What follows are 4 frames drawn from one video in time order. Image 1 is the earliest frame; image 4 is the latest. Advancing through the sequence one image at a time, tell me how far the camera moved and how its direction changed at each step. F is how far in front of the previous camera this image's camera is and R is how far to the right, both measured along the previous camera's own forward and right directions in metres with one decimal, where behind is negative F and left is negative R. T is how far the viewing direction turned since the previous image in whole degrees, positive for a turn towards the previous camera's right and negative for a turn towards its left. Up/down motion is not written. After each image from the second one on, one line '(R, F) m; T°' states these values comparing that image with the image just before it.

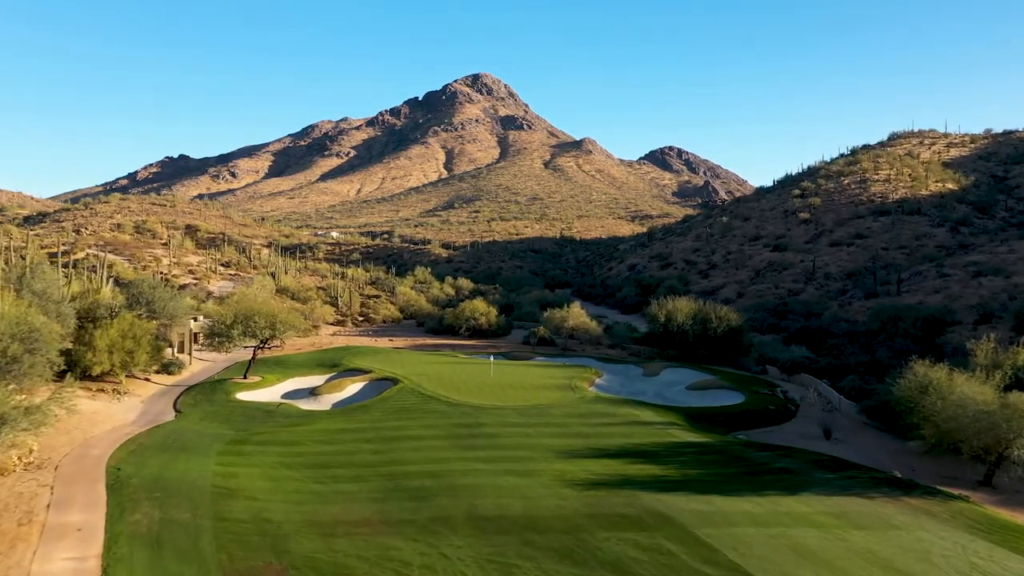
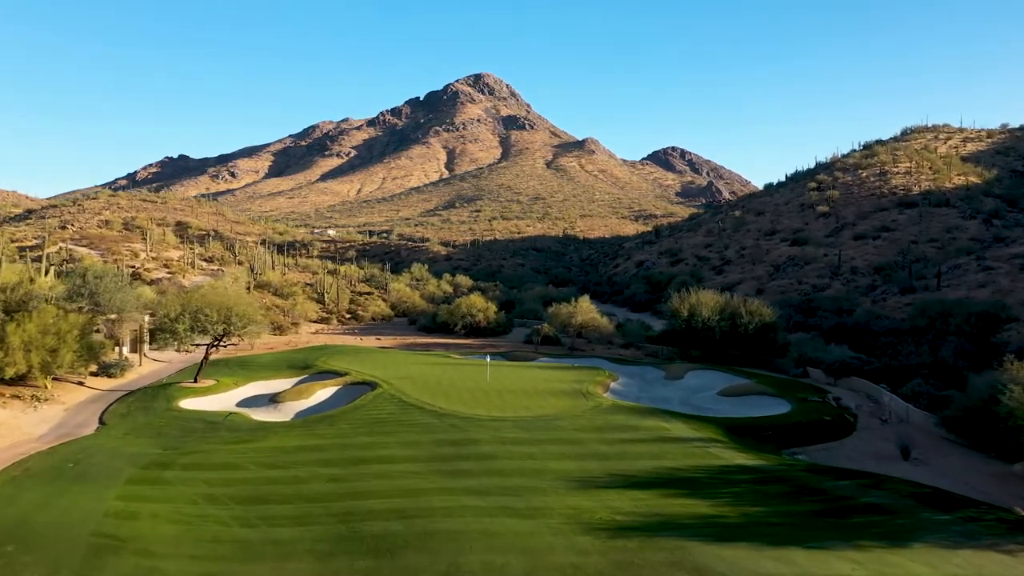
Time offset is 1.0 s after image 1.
(+0.1, +4.6) m; 0°
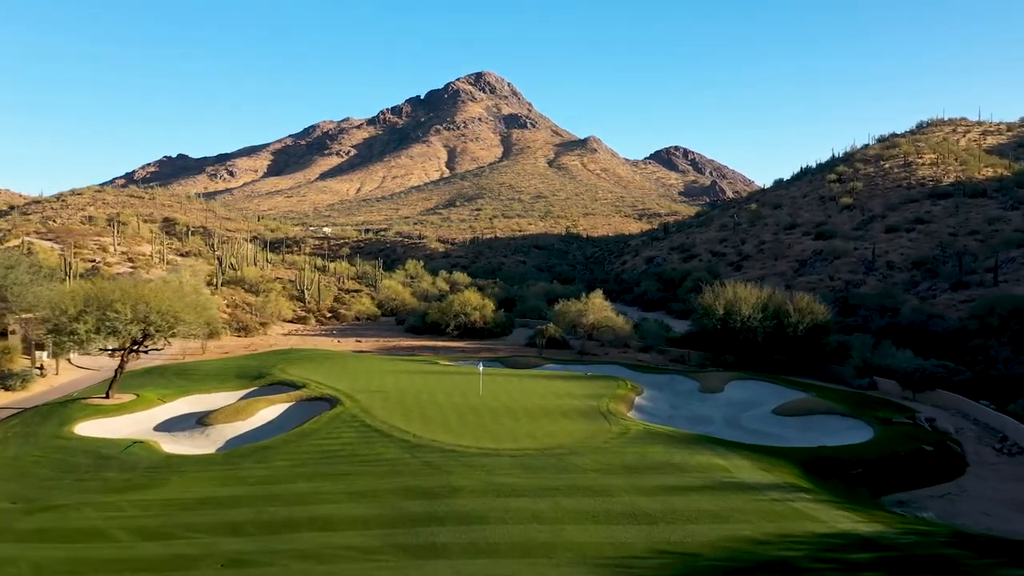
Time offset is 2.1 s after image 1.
(+0.1, +5.3) m; 0°
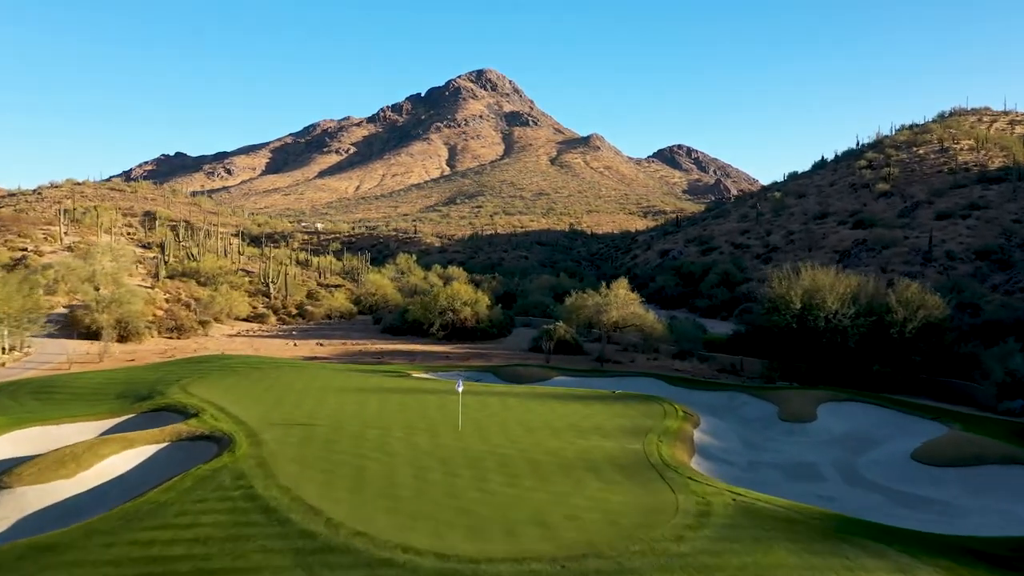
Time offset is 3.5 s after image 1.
(+0.1, +7.1) m; 0°
